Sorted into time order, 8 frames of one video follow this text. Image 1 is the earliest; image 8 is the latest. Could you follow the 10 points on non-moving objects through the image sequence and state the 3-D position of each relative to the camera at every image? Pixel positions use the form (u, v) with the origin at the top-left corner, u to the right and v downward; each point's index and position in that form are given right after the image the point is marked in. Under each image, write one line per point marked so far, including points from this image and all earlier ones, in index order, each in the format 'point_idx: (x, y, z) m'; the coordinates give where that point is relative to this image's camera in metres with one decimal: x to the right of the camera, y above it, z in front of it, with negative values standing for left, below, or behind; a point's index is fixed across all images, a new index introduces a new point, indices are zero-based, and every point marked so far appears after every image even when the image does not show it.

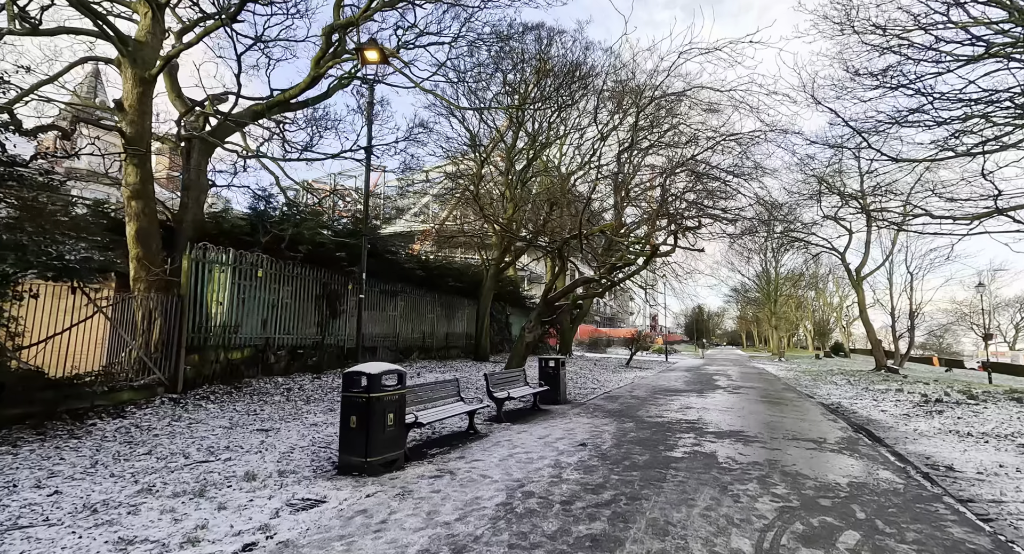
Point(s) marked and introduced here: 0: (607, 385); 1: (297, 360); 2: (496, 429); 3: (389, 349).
0: (+2.7, -3.2, +14.3) m
1: (-5.2, -2.0, +12.0) m
2: (-0.2, -2.1, +6.9) m
3: (-4.0, -2.3, +15.8) m
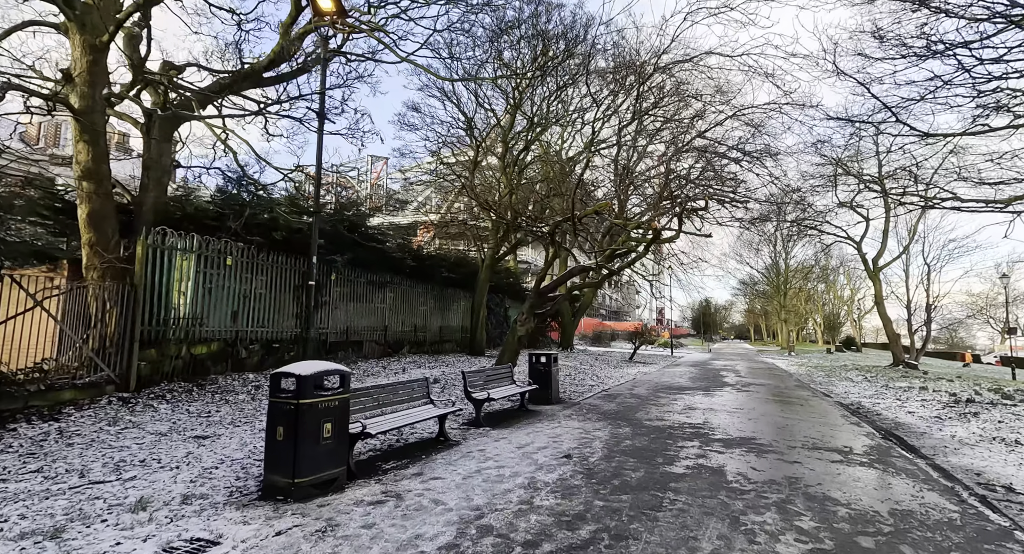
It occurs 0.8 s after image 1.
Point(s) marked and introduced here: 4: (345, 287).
0: (+2.5, -2.9, +13.4) m
1: (-5.4, -1.8, +11.2) m
2: (-0.5, -2.0, +6.1) m
3: (-4.1, -2.0, +15.0) m
4: (-4.6, -0.3, +13.5) m
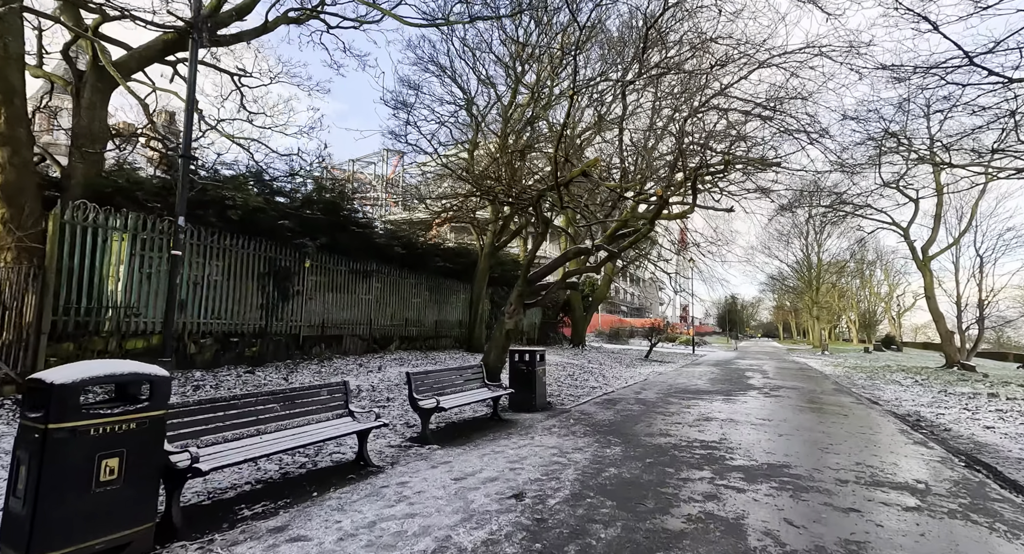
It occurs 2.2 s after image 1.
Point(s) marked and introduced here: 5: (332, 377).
0: (+2.4, -2.6, +11.8) m
1: (-5.7, -1.5, +9.9) m
2: (-1.0, -1.7, +4.6) m
3: (-4.2, -1.7, +13.7) m
4: (-4.8, 0.0, +12.2) m
5: (-3.5, -2.0, +9.7) m
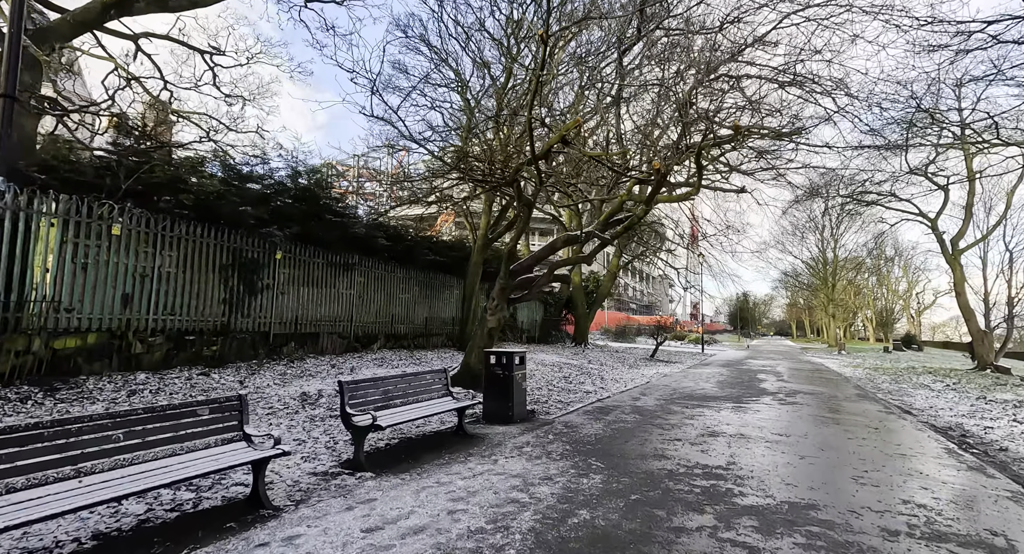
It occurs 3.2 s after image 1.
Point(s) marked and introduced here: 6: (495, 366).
0: (+2.1, -2.4, +10.7) m
1: (-6.0, -1.3, +9.0) m
2: (-1.4, -1.6, +3.6) m
3: (-4.4, -1.5, +12.7) m
4: (-5.0, +0.2, +11.3) m
5: (-3.8, -1.8, +8.7) m
6: (-0.2, -1.2, +6.6) m
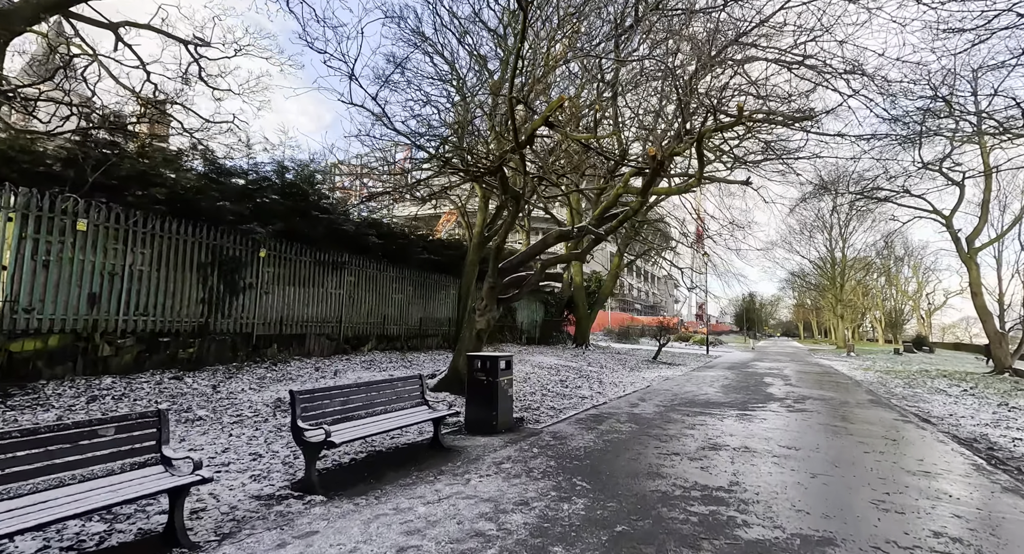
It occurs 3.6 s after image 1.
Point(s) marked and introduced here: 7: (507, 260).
0: (+2.0, -2.4, +10.2) m
1: (-6.1, -1.3, +8.6) m
2: (-1.6, -1.5, +3.1) m
3: (-4.5, -1.5, +12.3) m
4: (-5.2, +0.2, +10.8) m
5: (-4.0, -1.8, +8.3) m
6: (-0.4, -1.2, +6.1) m
7: (-0.1, +0.3, +8.2) m
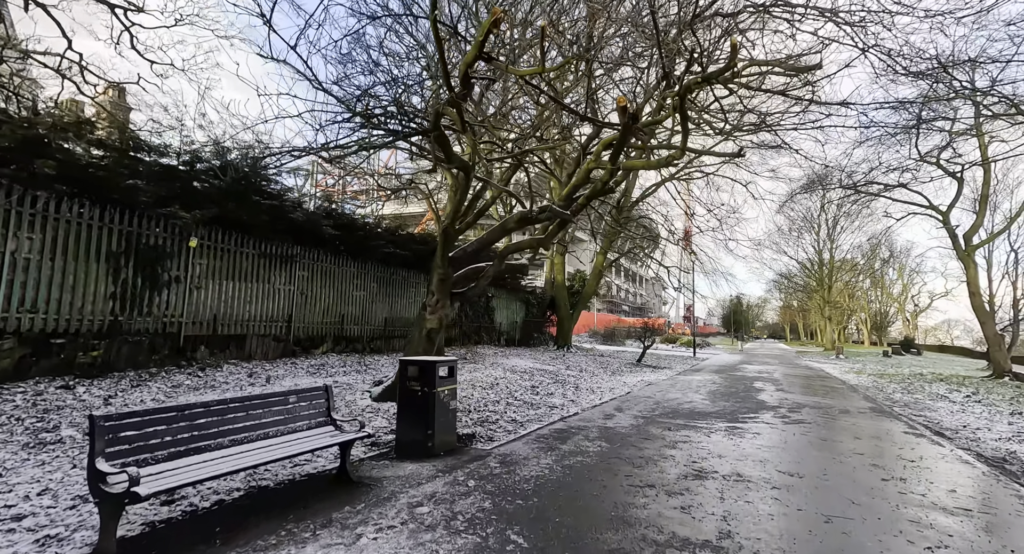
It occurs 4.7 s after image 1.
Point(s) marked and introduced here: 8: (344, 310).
0: (+1.3, -2.3, +9.1) m
1: (-6.8, -1.2, +7.3) m
2: (-2.1, -1.4, +1.9) m
3: (-5.3, -1.4, +11.0) m
4: (-5.8, +0.3, +9.6) m
5: (-4.6, -1.7, +7.0) m
6: (-1.0, -1.0, +5.0) m
7: (-0.7, +0.4, +7.0) m
8: (-4.4, -0.9, +12.9) m
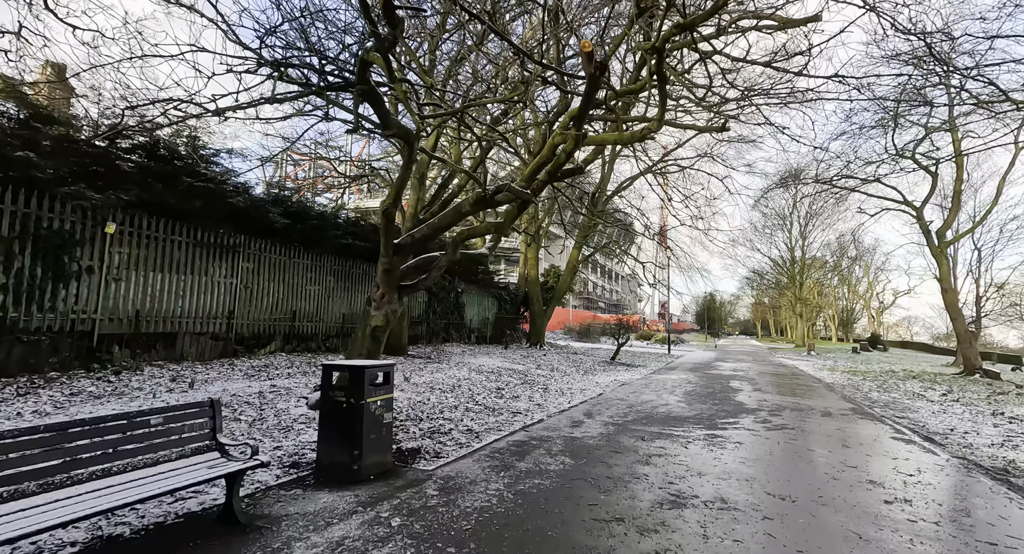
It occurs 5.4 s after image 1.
0: (+0.6, -2.2, +8.4) m
1: (-7.3, -1.0, +6.2) m
2: (-2.5, -1.3, +1.0) m
3: (-6.0, -1.2, +10.0) m
4: (-6.5, +0.5, +8.5) m
5: (-5.2, -1.5, +6.0) m
6: (-1.5, -0.9, +4.1) m
7: (-1.3, +0.5, +6.2) m
8: (-5.2, -0.7, +11.9) m
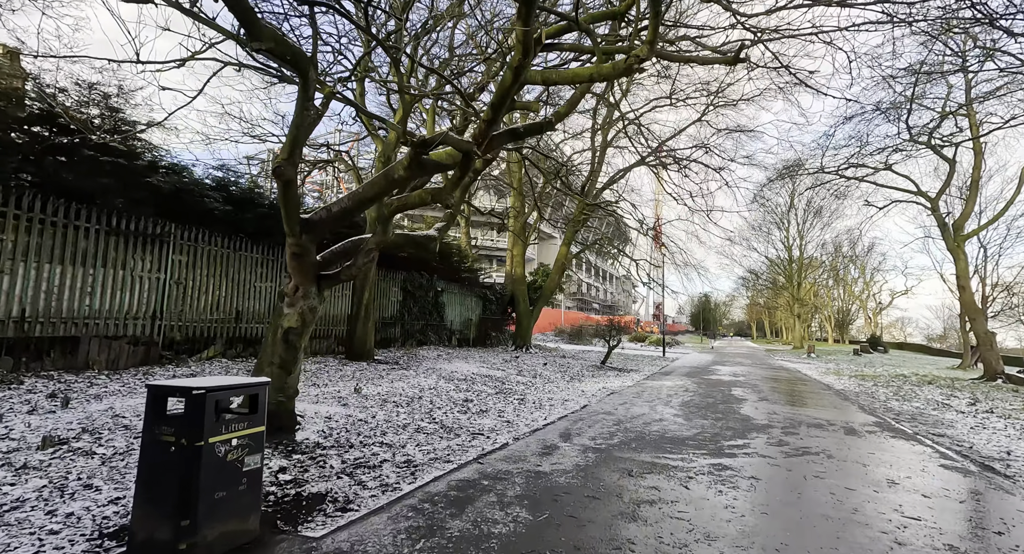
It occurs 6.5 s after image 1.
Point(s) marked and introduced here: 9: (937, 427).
0: (+0.1, -2.1, +7.0) m
1: (-7.8, -0.9, +4.7) m
2: (-2.9, -1.2, -0.4) m
3: (-6.5, -1.1, +8.6) m
4: (-7.0, +0.6, +7.1) m
5: (-5.7, -1.4, +4.6) m
6: (-1.9, -0.8, +2.7) m
7: (-1.8, +0.6, +4.8) m
8: (-5.8, -0.6, +10.5) m
9: (+6.8, -2.4, +7.8) m
